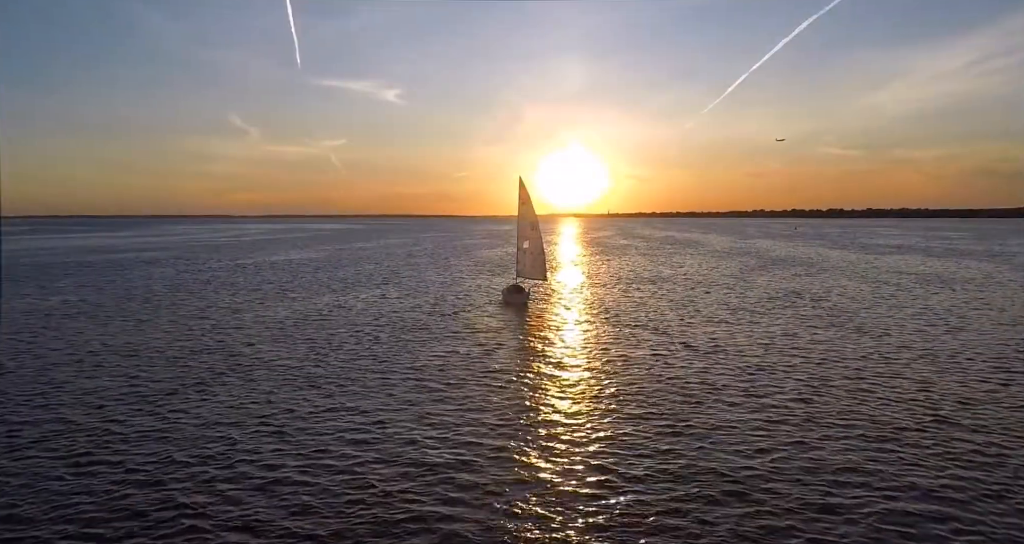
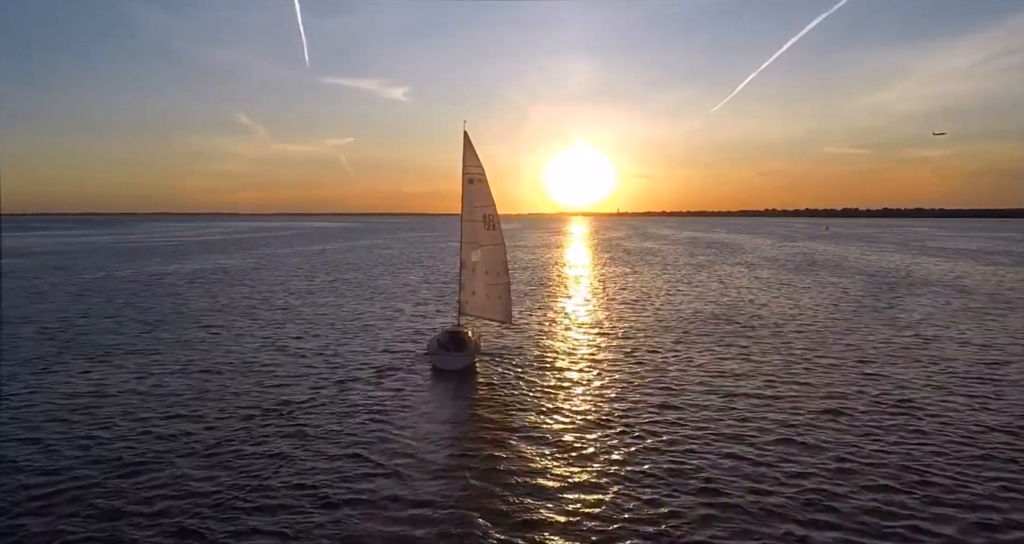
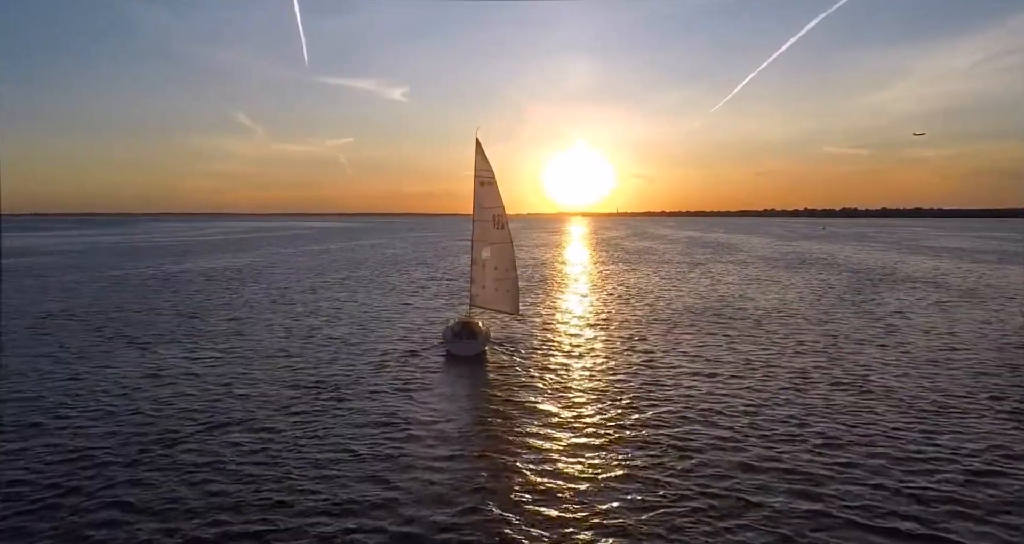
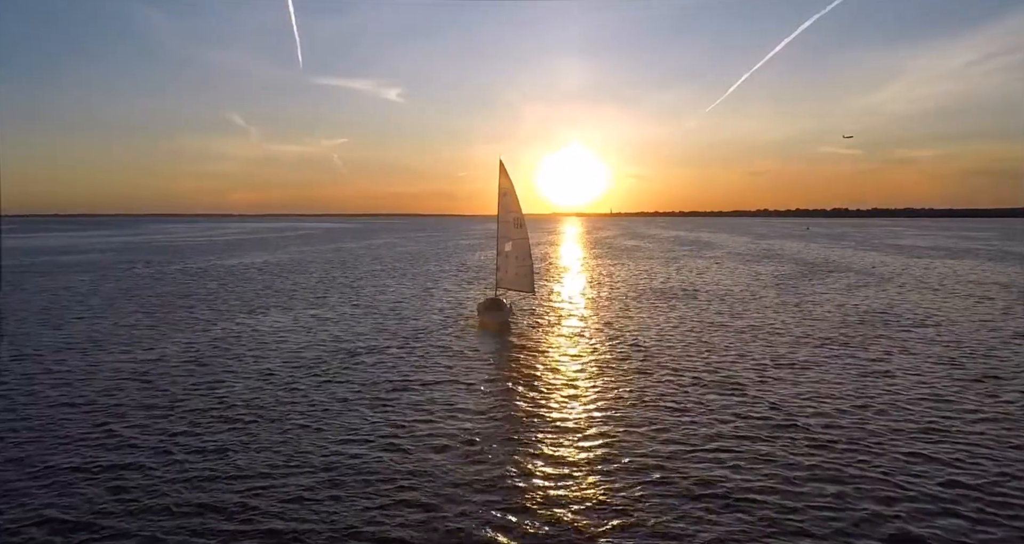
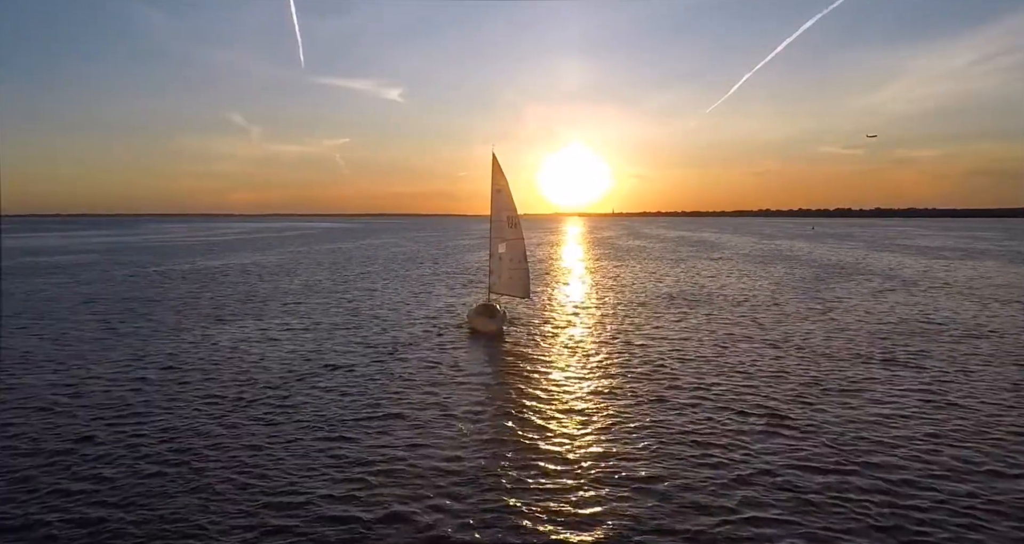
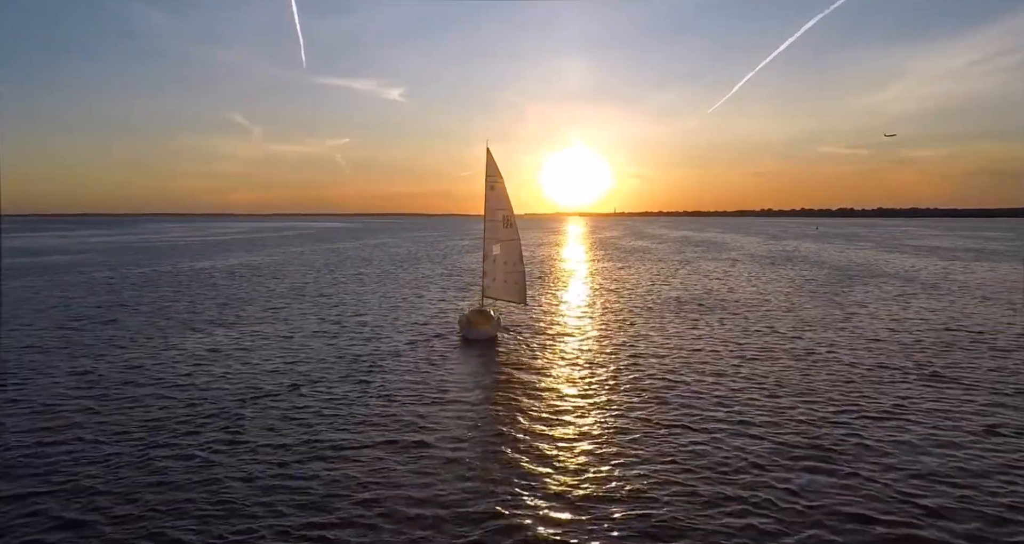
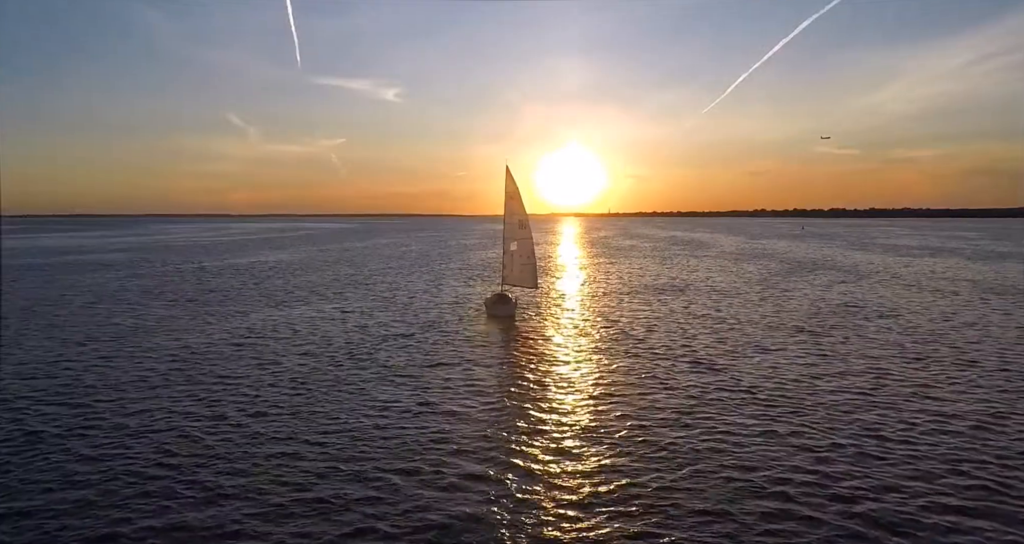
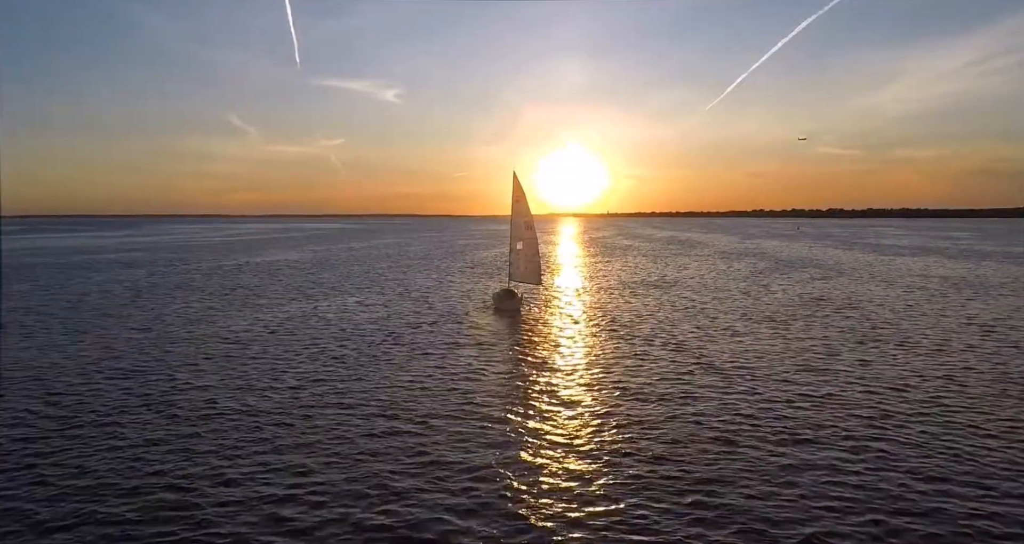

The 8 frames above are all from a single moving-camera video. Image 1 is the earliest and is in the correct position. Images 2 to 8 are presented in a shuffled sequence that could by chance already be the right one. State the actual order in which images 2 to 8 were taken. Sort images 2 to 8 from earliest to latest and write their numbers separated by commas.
8, 7, 4, 5, 6, 3, 2
